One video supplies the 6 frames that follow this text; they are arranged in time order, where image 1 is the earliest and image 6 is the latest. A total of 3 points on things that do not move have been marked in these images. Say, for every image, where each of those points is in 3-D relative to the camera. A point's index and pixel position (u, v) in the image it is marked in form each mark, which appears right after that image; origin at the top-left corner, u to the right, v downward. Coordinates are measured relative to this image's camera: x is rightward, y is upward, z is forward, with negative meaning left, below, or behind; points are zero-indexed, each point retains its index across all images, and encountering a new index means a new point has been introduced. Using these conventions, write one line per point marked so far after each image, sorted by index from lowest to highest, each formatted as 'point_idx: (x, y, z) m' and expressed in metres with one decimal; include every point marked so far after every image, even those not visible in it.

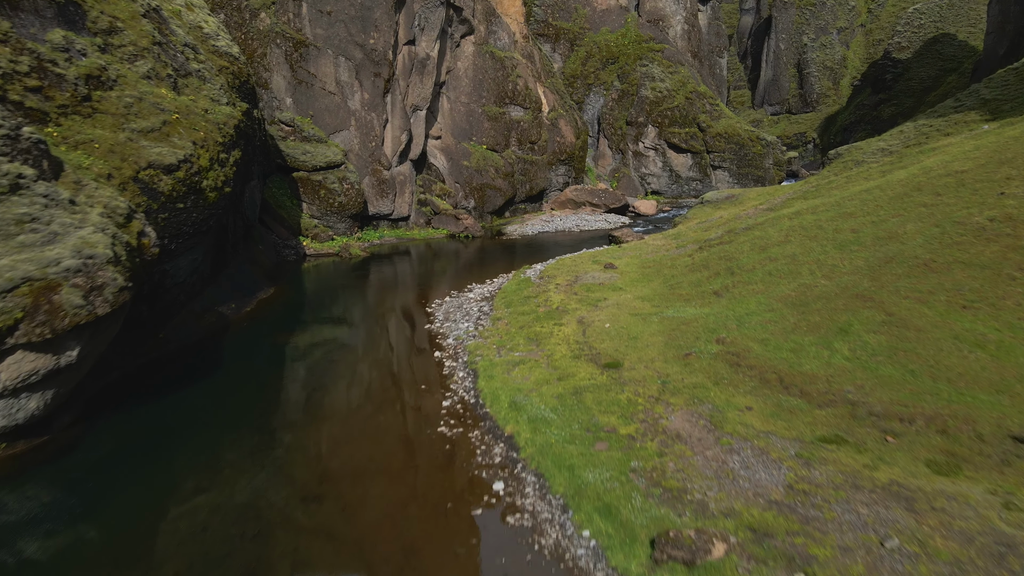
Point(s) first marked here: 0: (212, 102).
0: (-7.1, +4.4, +19.0) m
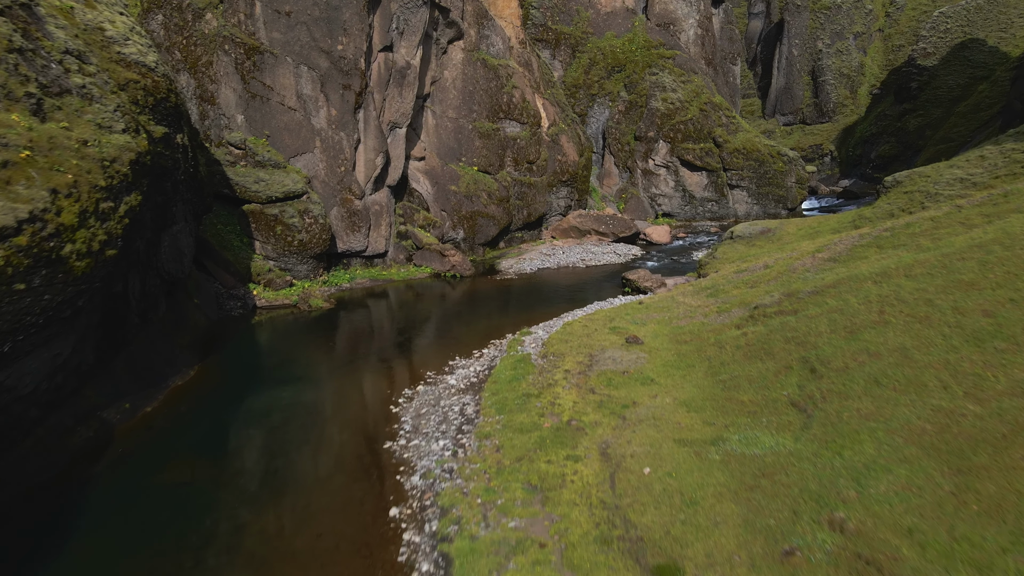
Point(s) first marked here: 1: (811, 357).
0: (-7.2, +2.8, +14.0) m
1: (+4.8, -1.1, +12.9) m
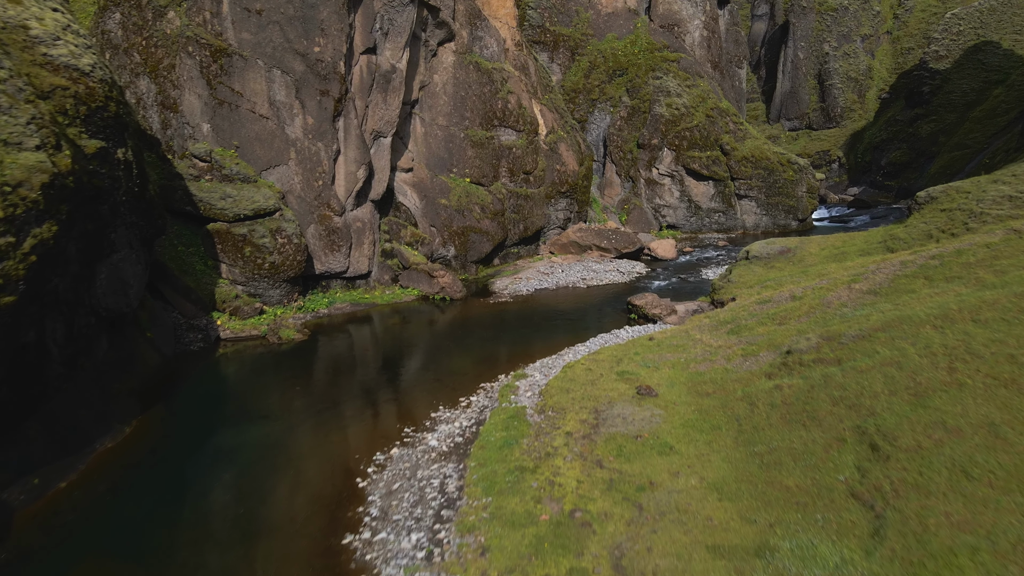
0: (-7.3, +2.0, +11.6) m
1: (+4.7, -1.8, +10.5) m
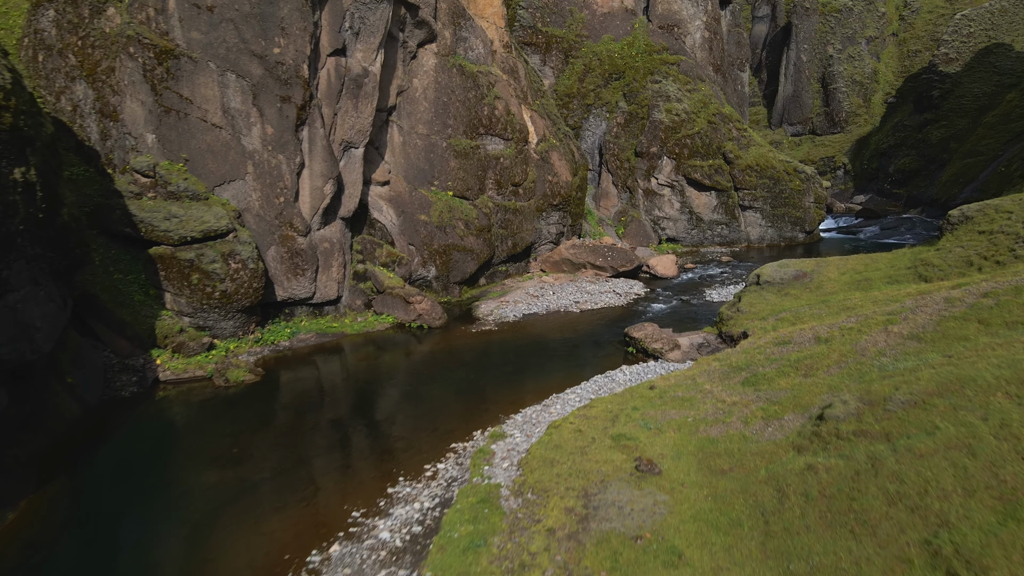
0: (-7.7, +1.3, +9.0) m
1: (+4.3, -2.5, +7.9) m
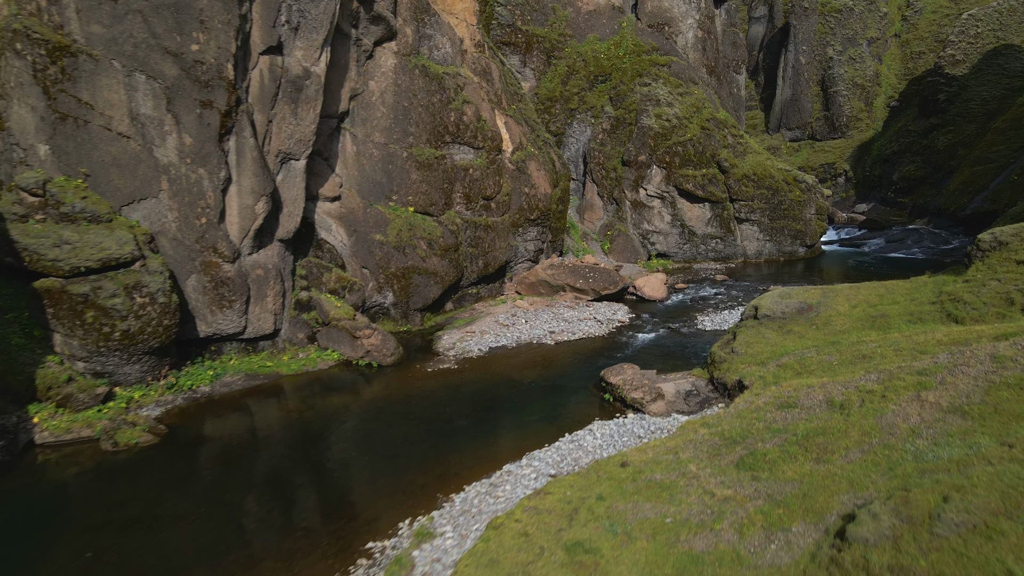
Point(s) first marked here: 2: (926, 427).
0: (-8.7, +0.5, +6.0) m
1: (+3.3, -3.3, +4.9) m
2: (+5.4, -1.8, +10.4) m
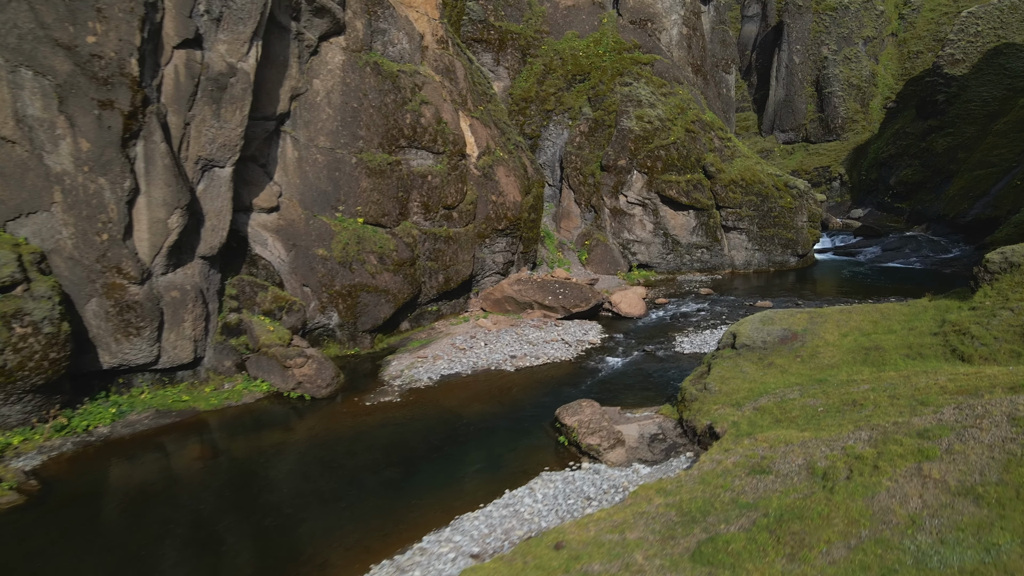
0: (-9.8, 0.0, +3.7) m
1: (+2.2, -3.8, +2.7) m
2: (+4.2, -2.3, +8.1) m
